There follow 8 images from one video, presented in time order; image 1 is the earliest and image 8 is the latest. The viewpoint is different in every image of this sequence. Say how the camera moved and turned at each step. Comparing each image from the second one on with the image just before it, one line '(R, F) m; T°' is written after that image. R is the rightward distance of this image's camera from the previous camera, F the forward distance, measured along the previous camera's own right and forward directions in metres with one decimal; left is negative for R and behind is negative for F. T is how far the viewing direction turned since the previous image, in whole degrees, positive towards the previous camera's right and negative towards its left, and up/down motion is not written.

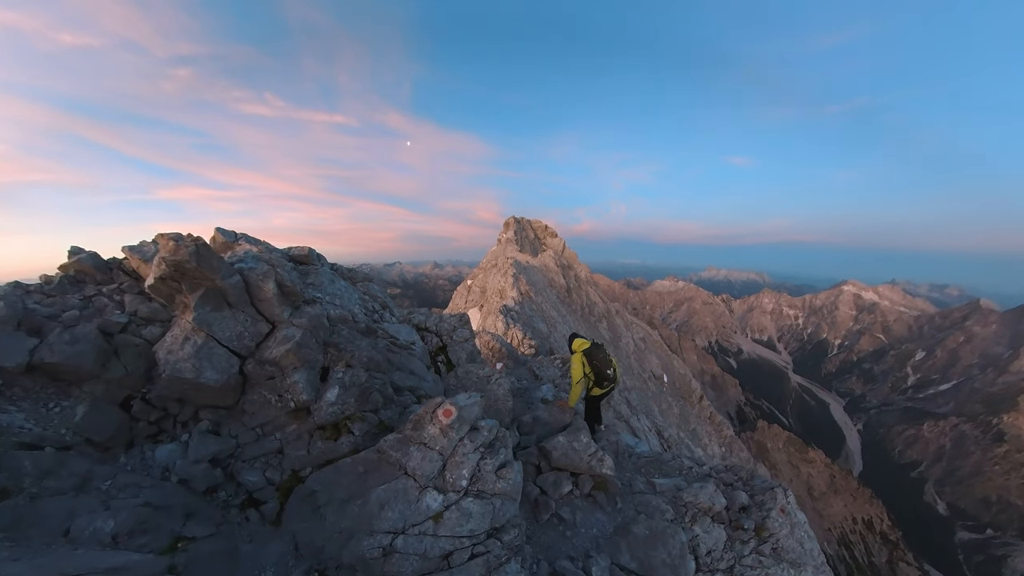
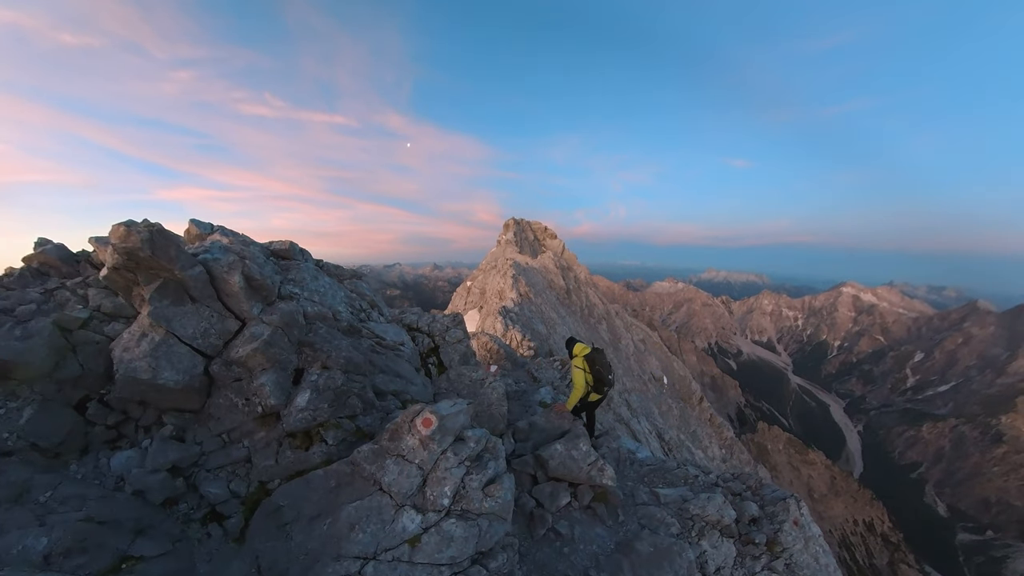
(+0.1, +0.4) m; 0°
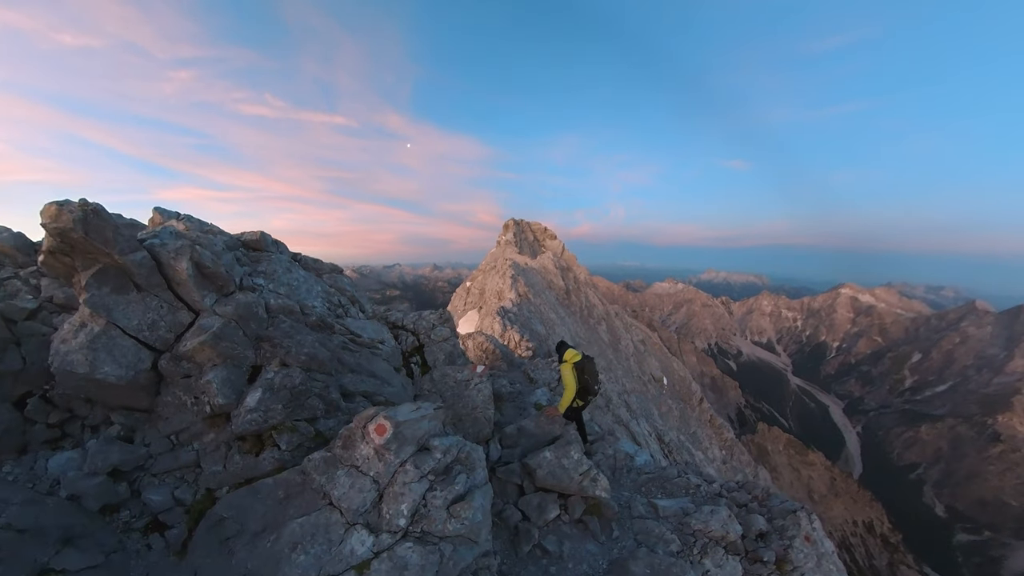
(+0.2, +0.4) m; 0°
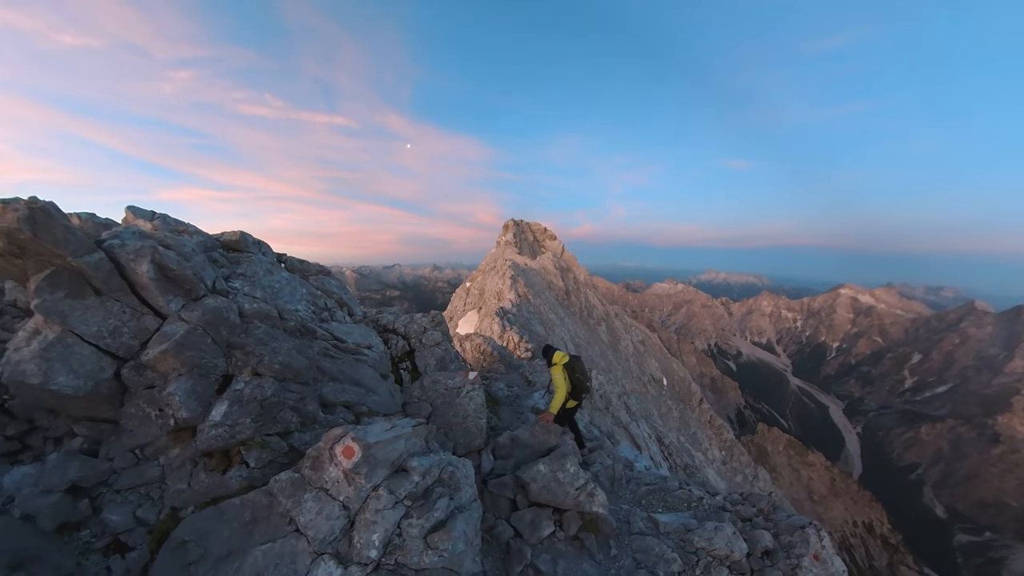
(+0.1, +0.3) m; 0°
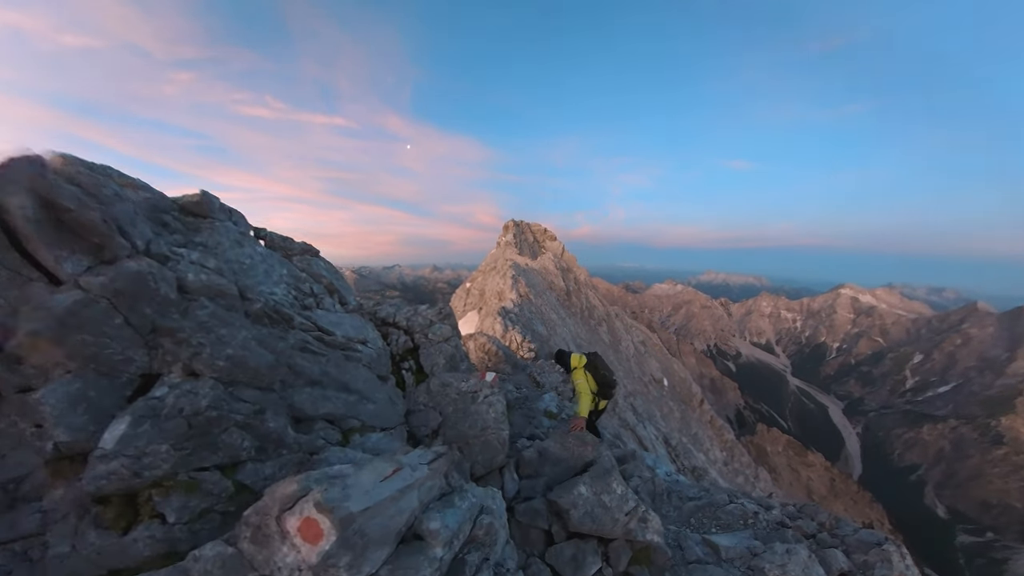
(-0.3, +0.8) m; 0°
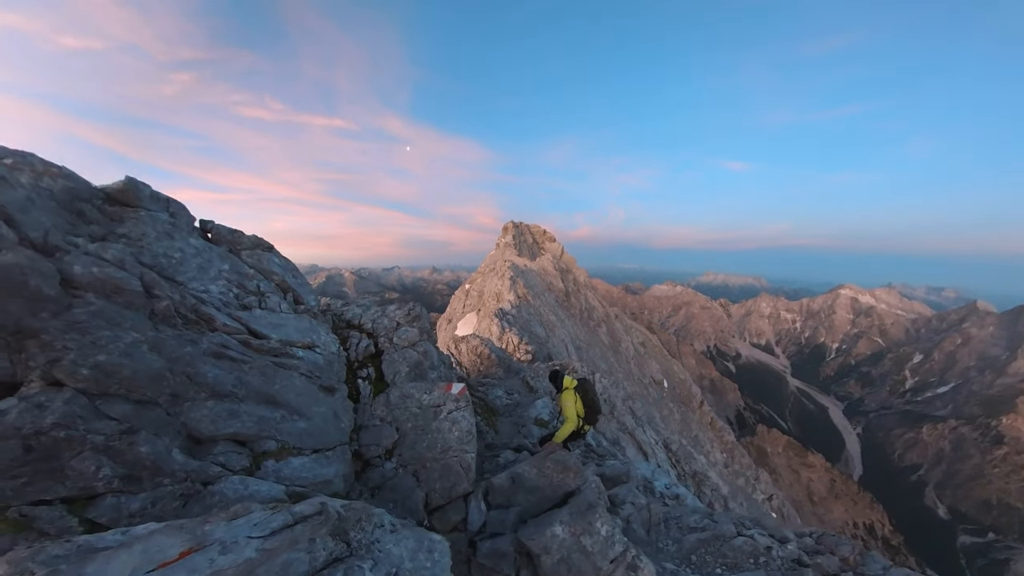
(+0.3, +0.8) m; 0°
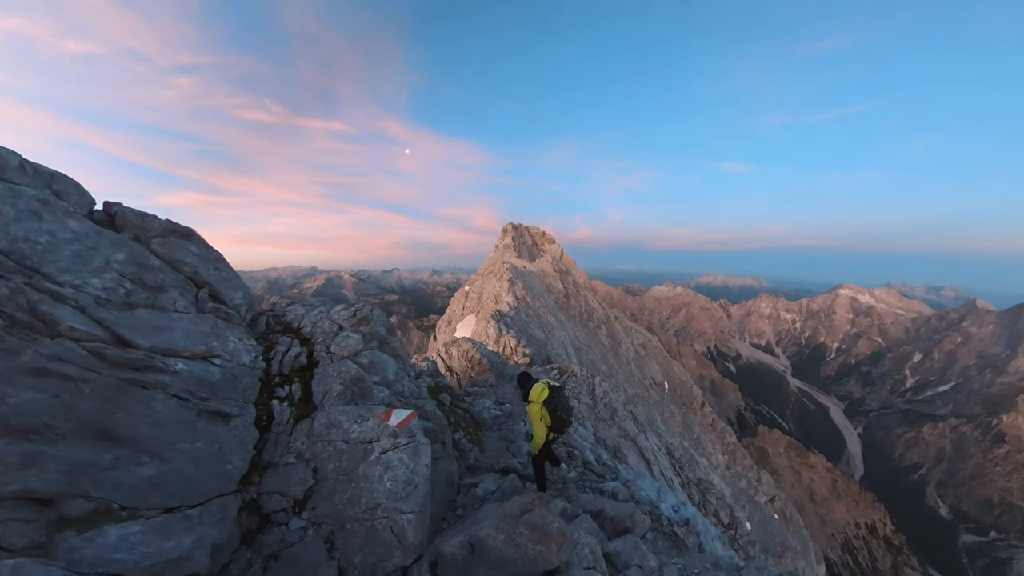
(+0.3, +1.1) m; 0°
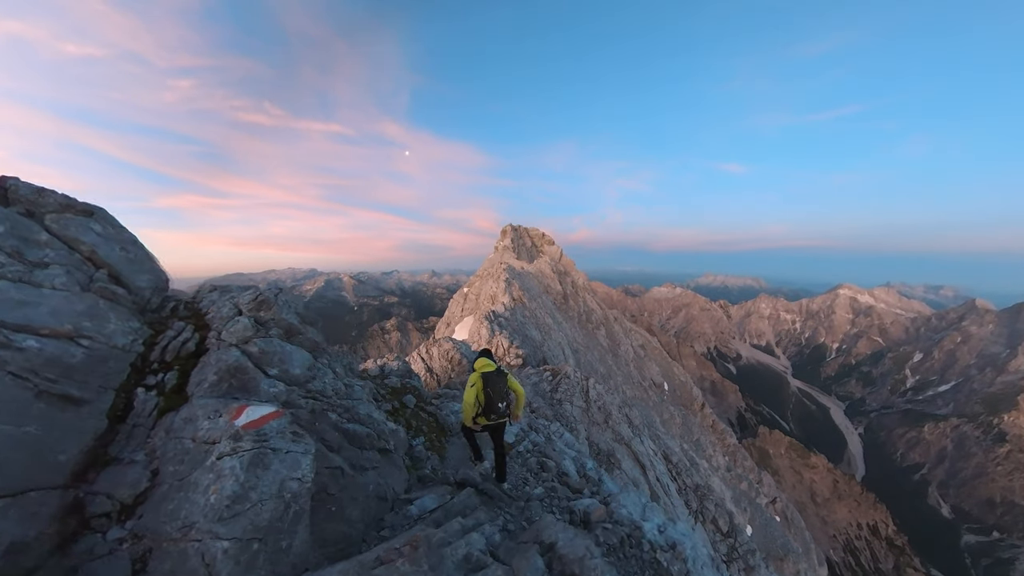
(+0.6, +1.1) m; 0°
